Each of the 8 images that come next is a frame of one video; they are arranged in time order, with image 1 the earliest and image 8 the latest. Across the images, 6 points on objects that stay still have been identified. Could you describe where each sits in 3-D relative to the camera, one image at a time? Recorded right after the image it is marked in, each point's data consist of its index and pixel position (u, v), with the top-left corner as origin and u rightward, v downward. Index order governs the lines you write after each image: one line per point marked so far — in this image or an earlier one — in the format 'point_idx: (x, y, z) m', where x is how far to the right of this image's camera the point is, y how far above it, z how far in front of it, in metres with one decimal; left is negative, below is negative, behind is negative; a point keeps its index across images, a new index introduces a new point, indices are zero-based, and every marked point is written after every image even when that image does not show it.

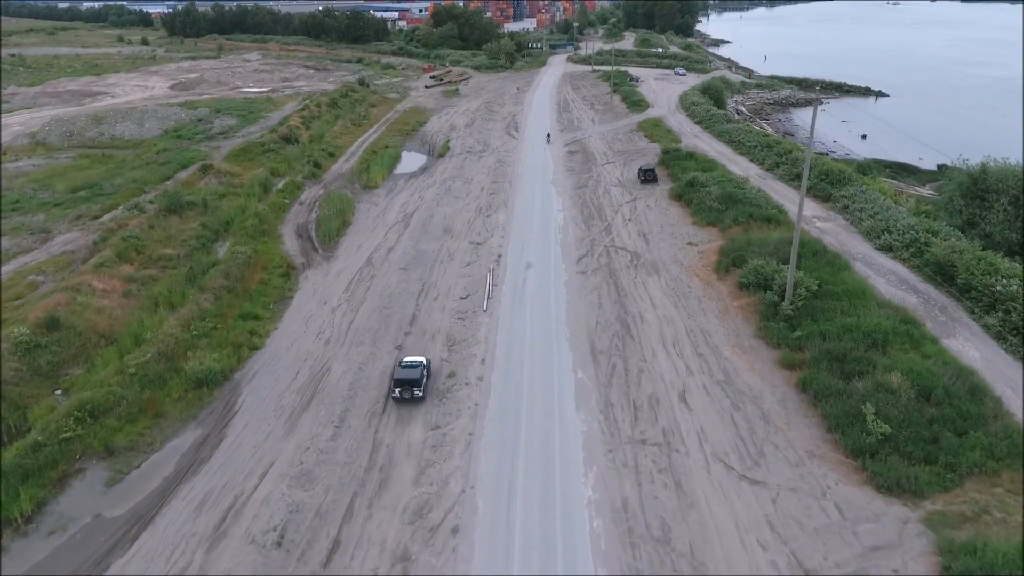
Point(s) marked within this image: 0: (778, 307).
0: (+8.0, -0.6, +19.2) m
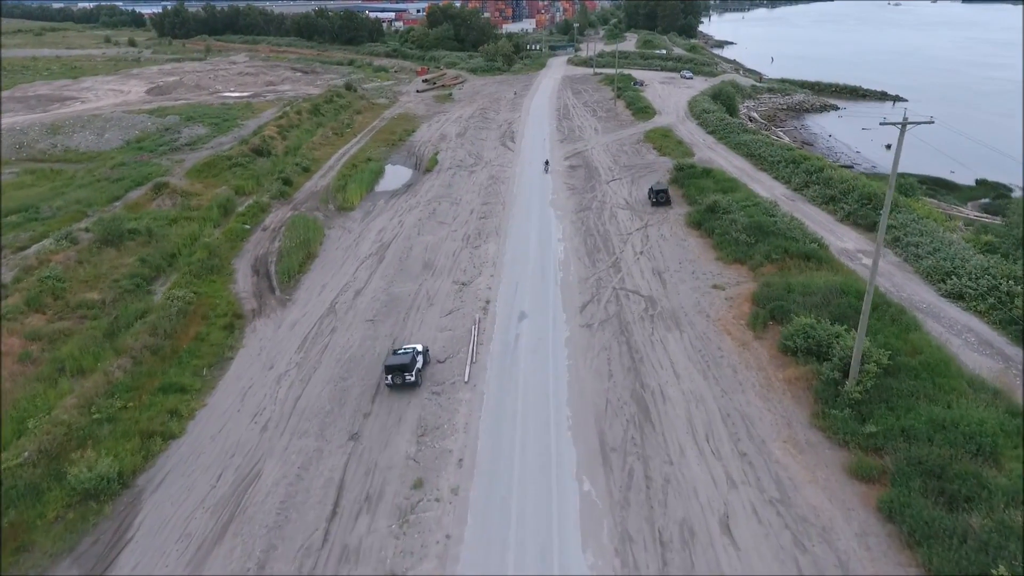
0: (+7.7, -2.3, +15.0) m
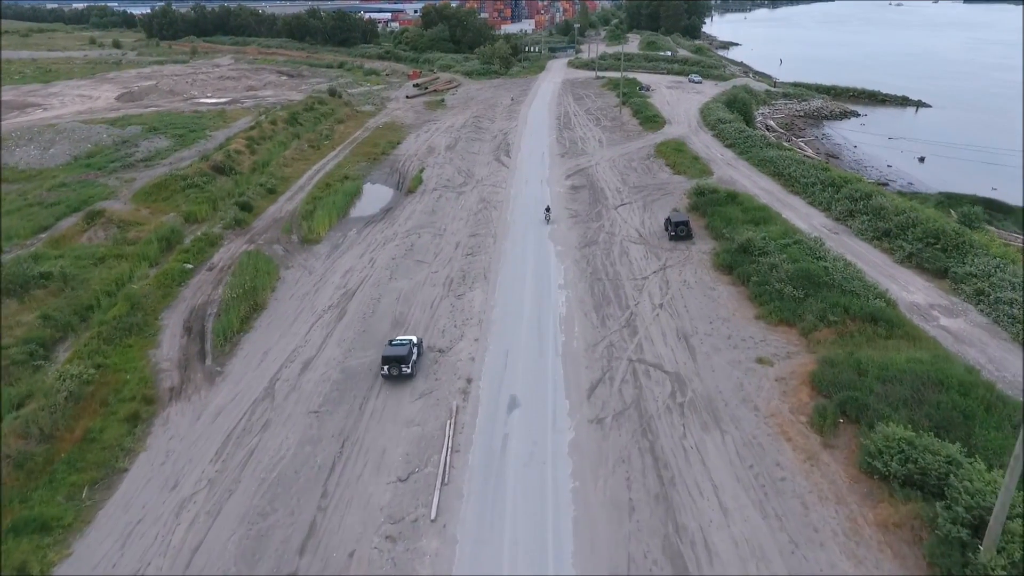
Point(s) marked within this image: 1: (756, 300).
0: (+7.4, -4.2, +10.3) m
1: (+7.5, -0.4, +19.6) m
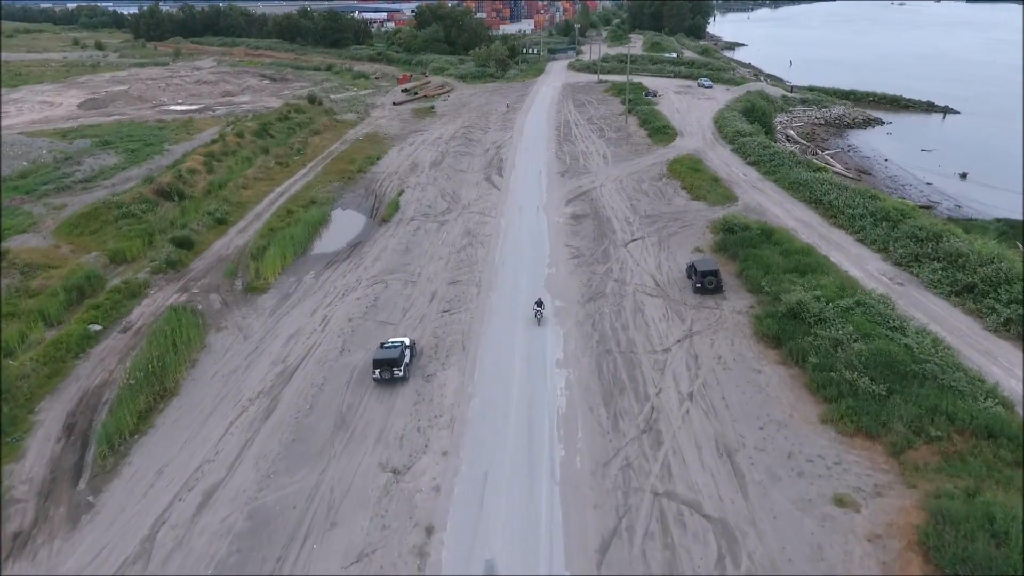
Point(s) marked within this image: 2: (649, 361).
0: (+6.9, -6.3, +5.5) m
1: (+7.1, -2.4, +14.7) m
2: (+3.7, -1.9, +17.1) m
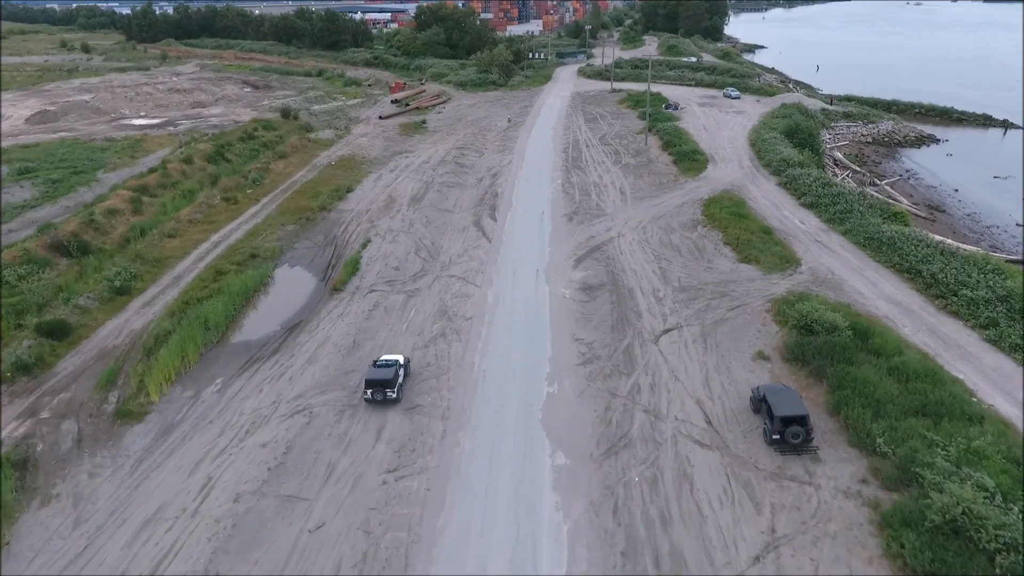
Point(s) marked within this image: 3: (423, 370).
0: (+6.3, -9.5, -1.6) m
1: (+6.5, -5.6, +7.7) m
2: (+3.2, -5.1, +10.2) m
3: (-2.3, -2.1, +17.2) m
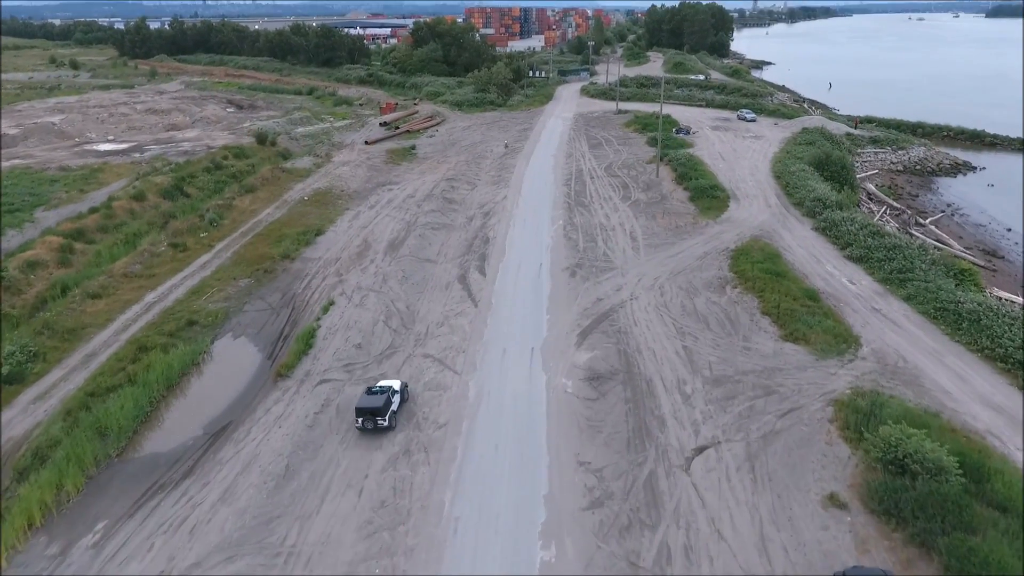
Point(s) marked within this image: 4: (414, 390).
0: (+5.9, -11.4, -6.2) m
1: (+6.2, -7.7, +3.2) m
2: (+2.8, -7.2, +5.6) m
3: (-2.7, -4.4, +12.7) m
4: (-2.6, -2.6, +17.0) m
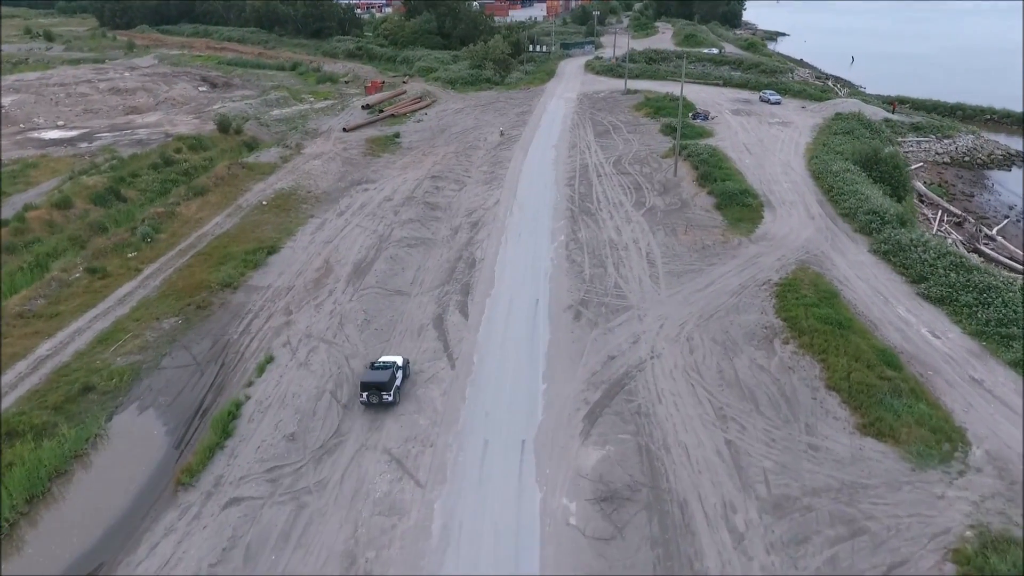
0: (+5.4, -14.0, -10.5) m
1: (+5.8, -9.9, -1.3) m
2: (+2.4, -9.4, +1.2) m
3: (-3.1, -6.2, +8.2) m
4: (-2.9, -4.2, +12.4) m
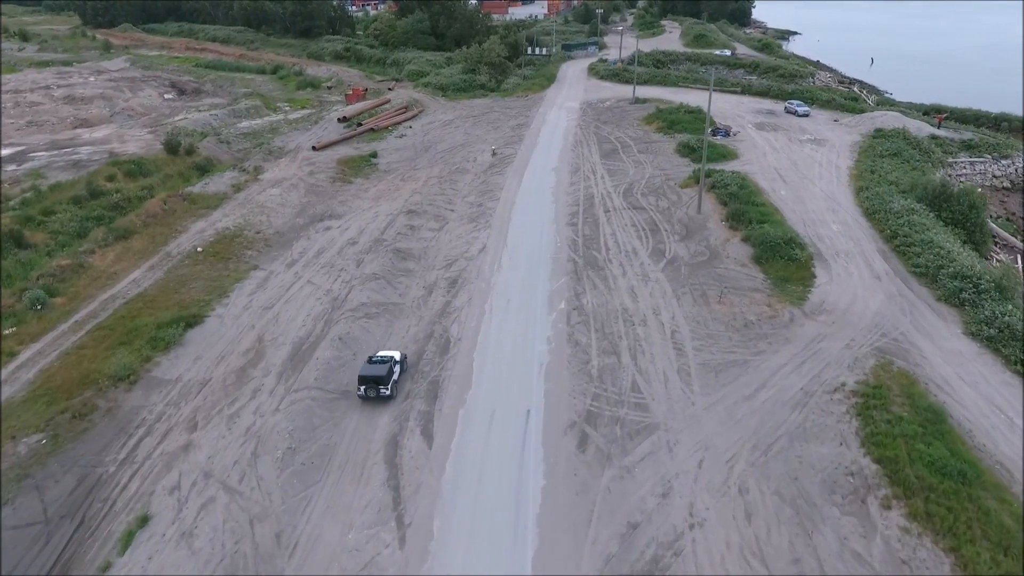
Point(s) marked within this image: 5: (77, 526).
0: (+4.9, -16.7, -15.7) m
1: (+5.3, -12.5, -6.5) m
2: (+2.0, -11.9, -4.0) m
3: (-3.5, -8.7, +3.0) m
4: (-3.4, -6.8, +7.1) m
5: (-8.4, -4.6, +12.4) m
